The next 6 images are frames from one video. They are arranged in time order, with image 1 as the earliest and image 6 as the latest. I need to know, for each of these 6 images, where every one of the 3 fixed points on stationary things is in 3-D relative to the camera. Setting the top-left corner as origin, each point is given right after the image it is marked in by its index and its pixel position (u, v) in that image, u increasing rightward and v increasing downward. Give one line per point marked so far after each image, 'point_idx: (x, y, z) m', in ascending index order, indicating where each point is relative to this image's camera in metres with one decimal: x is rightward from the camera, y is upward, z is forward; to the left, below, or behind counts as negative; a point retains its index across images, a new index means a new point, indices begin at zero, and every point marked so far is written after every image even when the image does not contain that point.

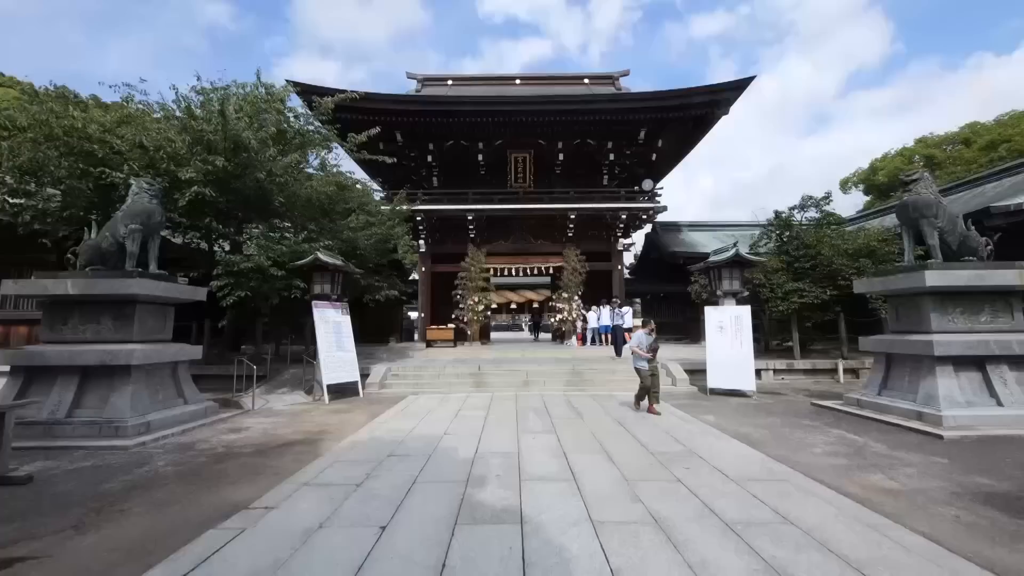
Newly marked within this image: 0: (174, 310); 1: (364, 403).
0: (-7.0, -0.4, +8.1) m
1: (-3.6, -2.8, +9.6) m
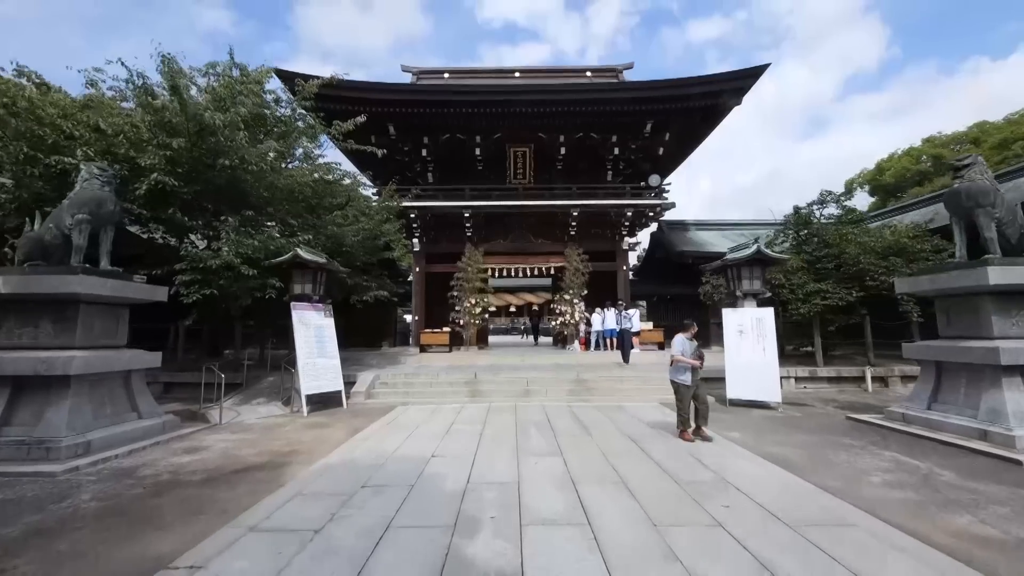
0: (-7.0, -0.4, +7.2) m
1: (-3.7, -2.8, +8.7) m
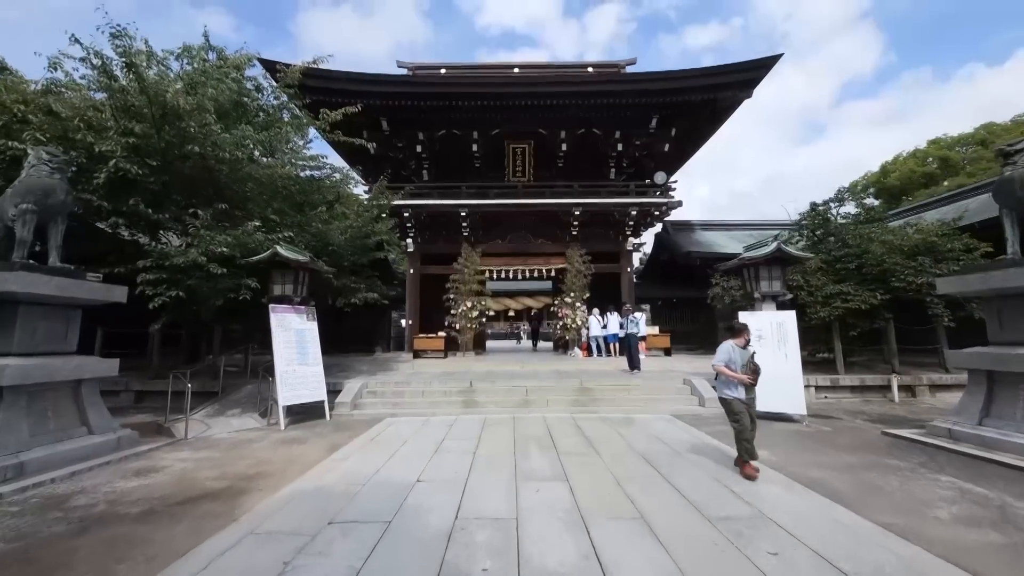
0: (-7.0, -0.4, +6.4) m
1: (-3.7, -2.8, +7.9) m
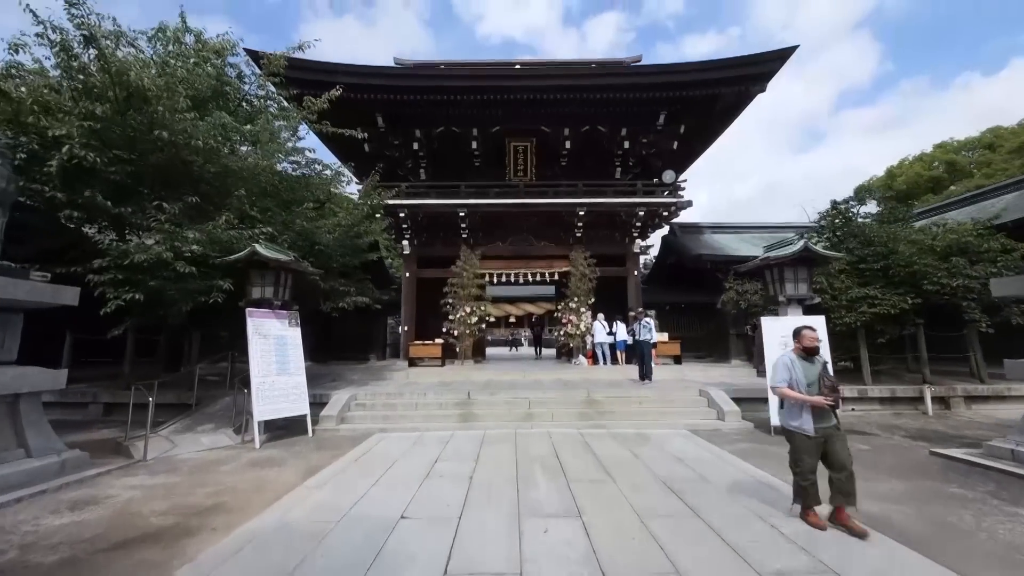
0: (-7.0, -0.4, +5.6) m
1: (-3.7, -2.9, +7.1) m
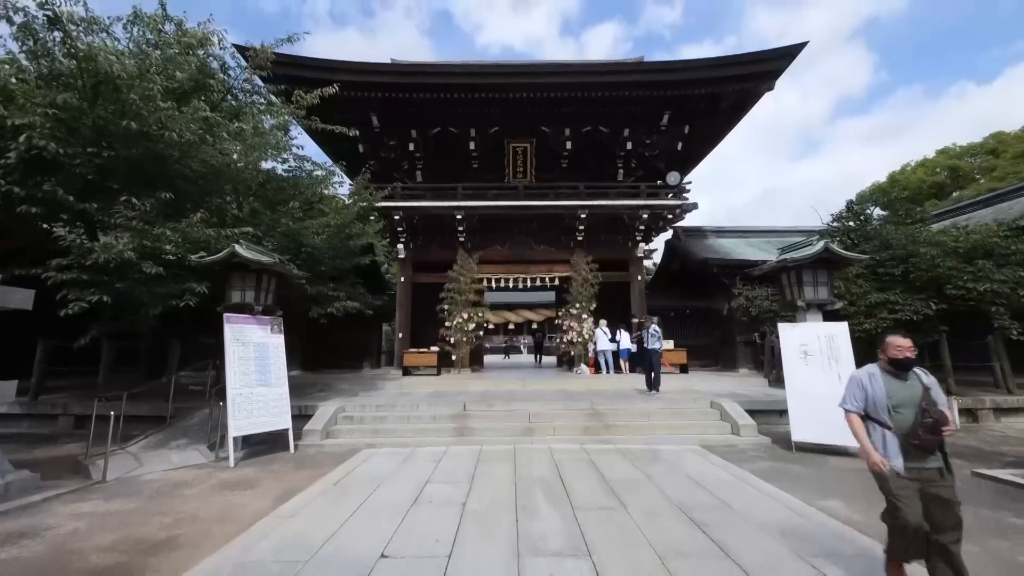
0: (-7.0, -0.5, +5.1) m
1: (-3.7, -2.9, +6.5) m
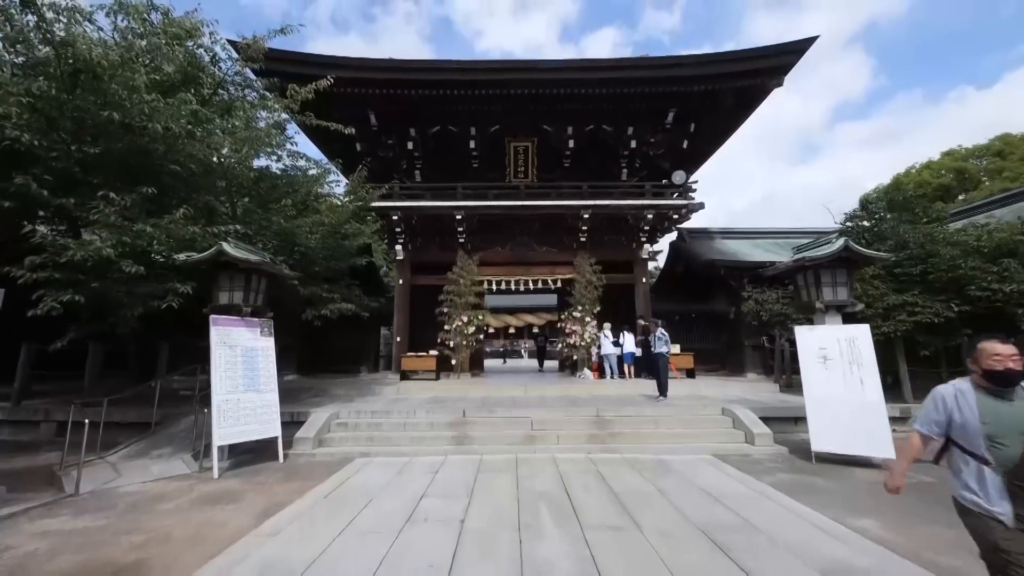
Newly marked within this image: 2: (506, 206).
0: (-7.0, -0.4, +4.7) m
1: (-3.7, -2.9, +6.1) m
2: (-0.2, +2.6, +12.4) m
